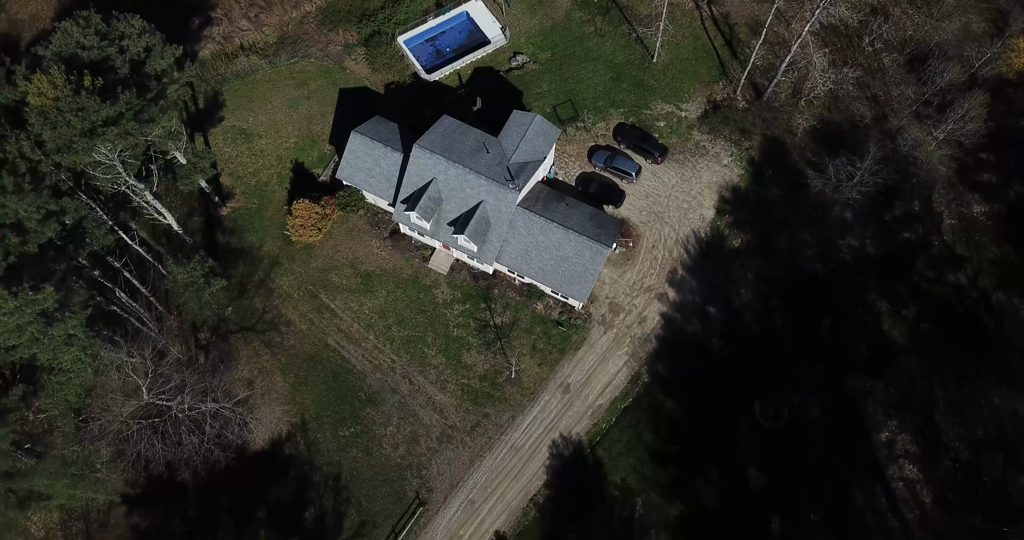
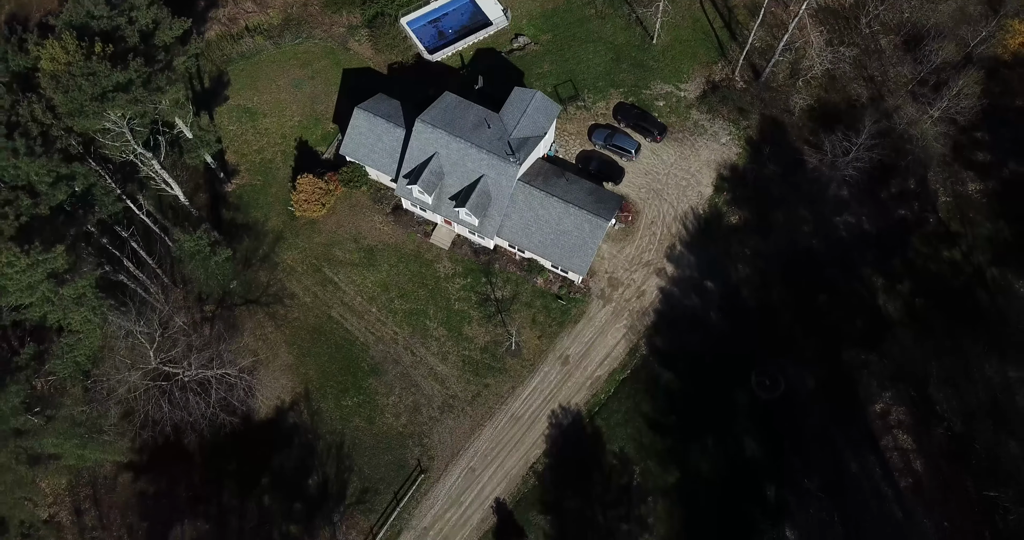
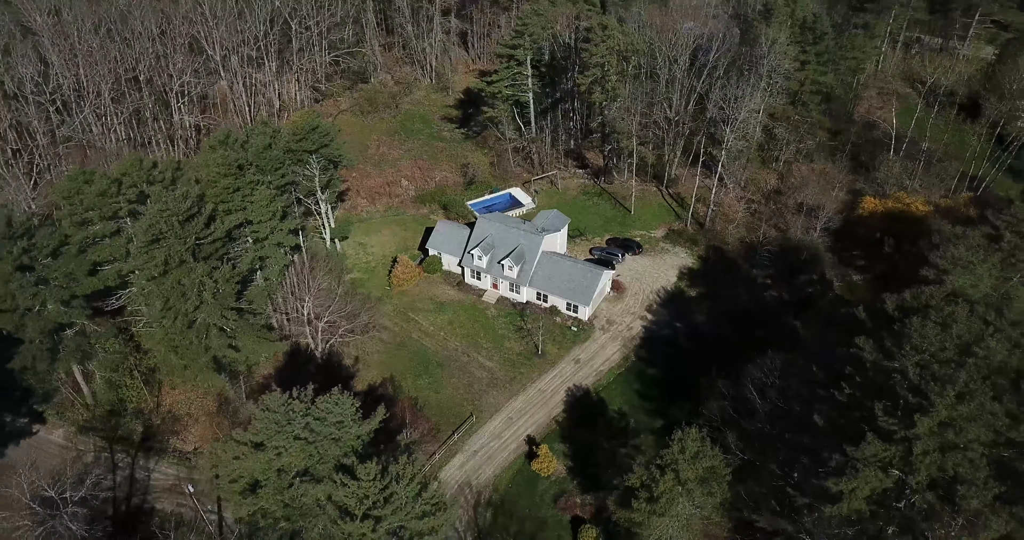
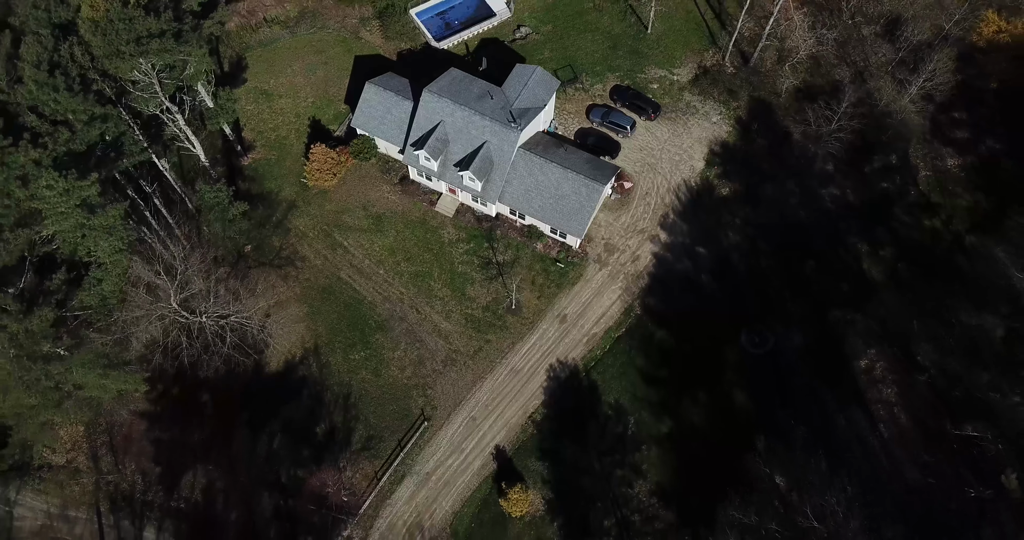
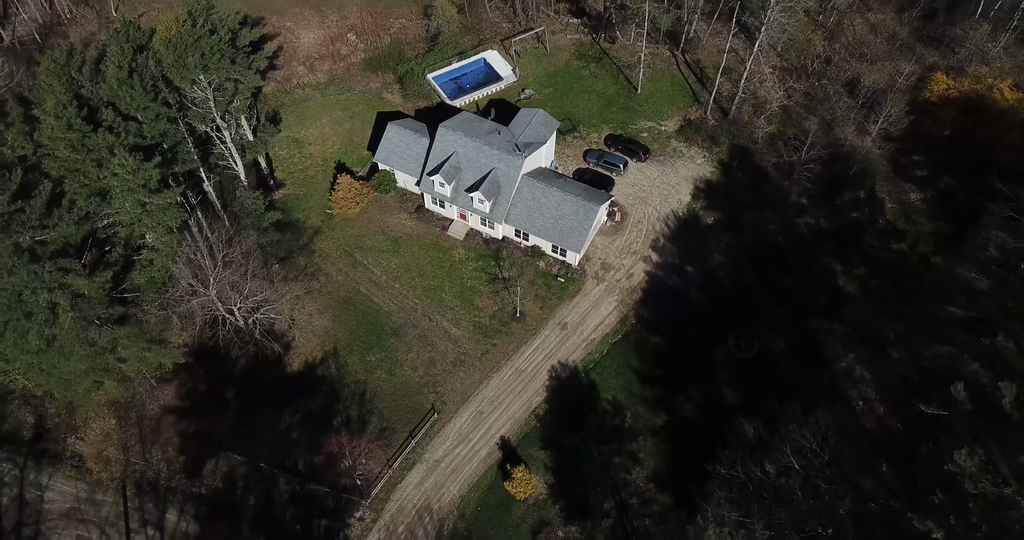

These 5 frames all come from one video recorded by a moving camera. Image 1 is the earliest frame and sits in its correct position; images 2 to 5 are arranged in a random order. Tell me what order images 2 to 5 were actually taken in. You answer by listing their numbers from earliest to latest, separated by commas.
2, 4, 5, 3
